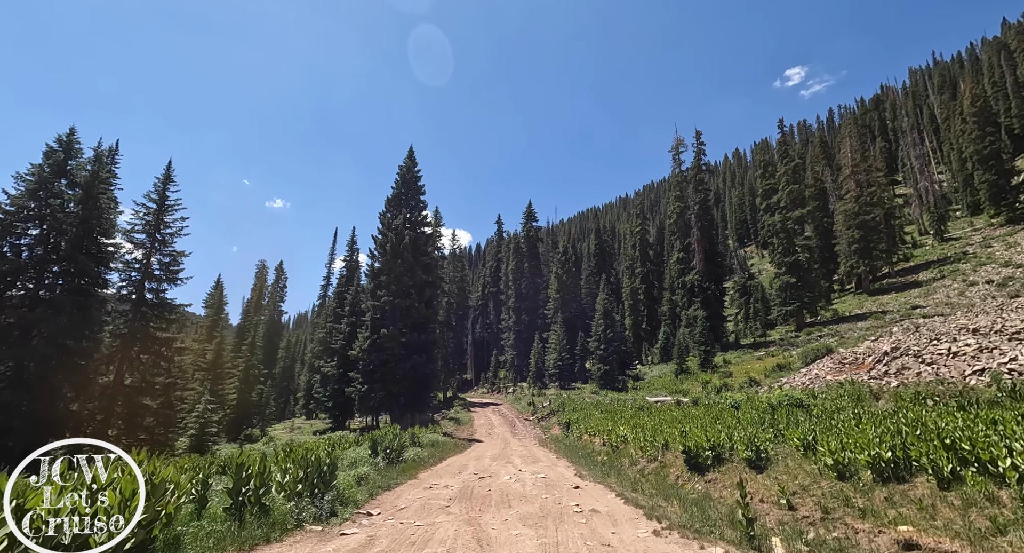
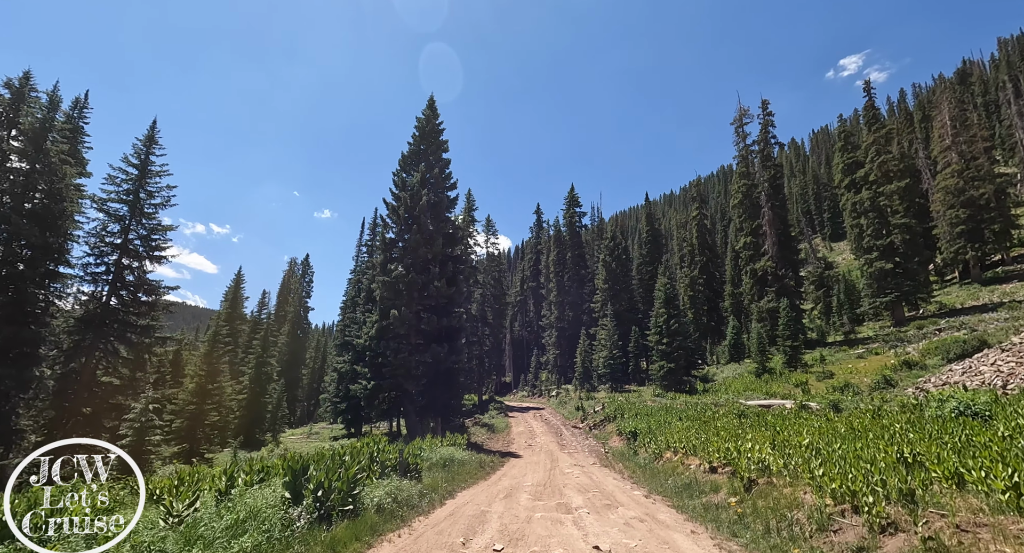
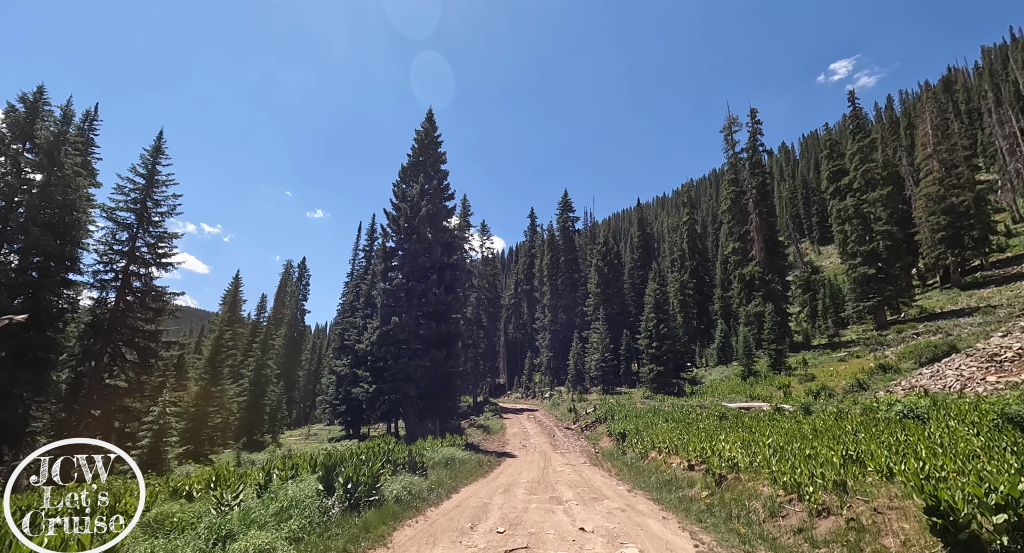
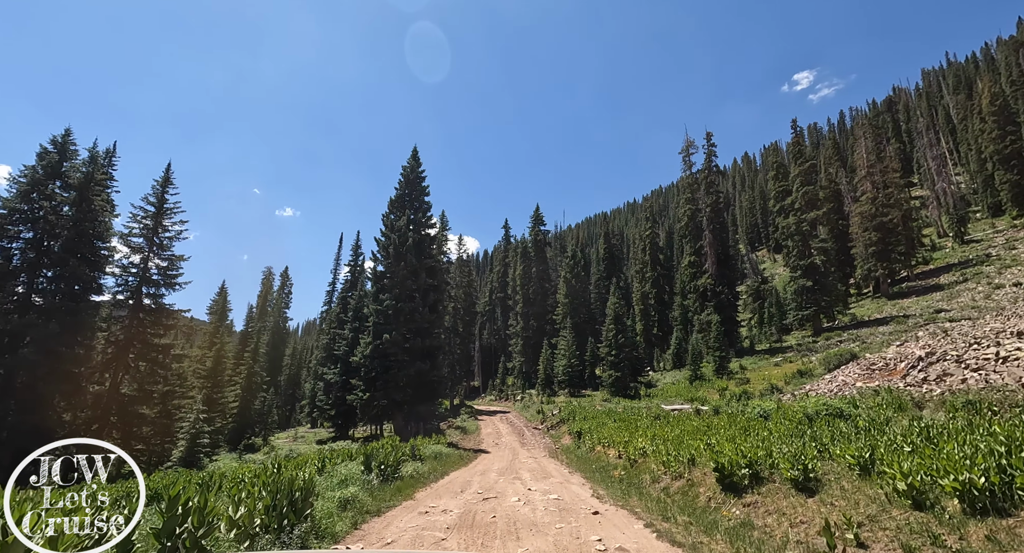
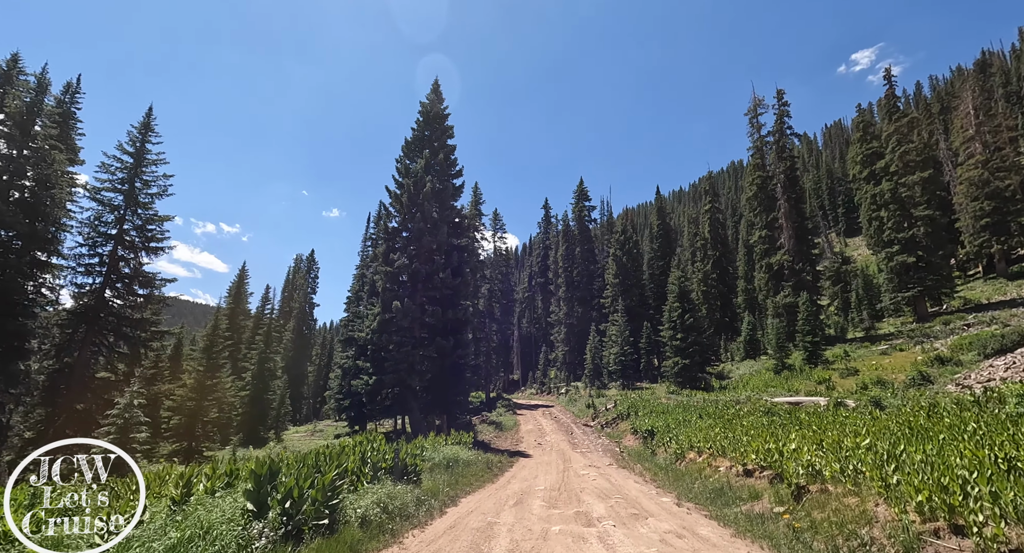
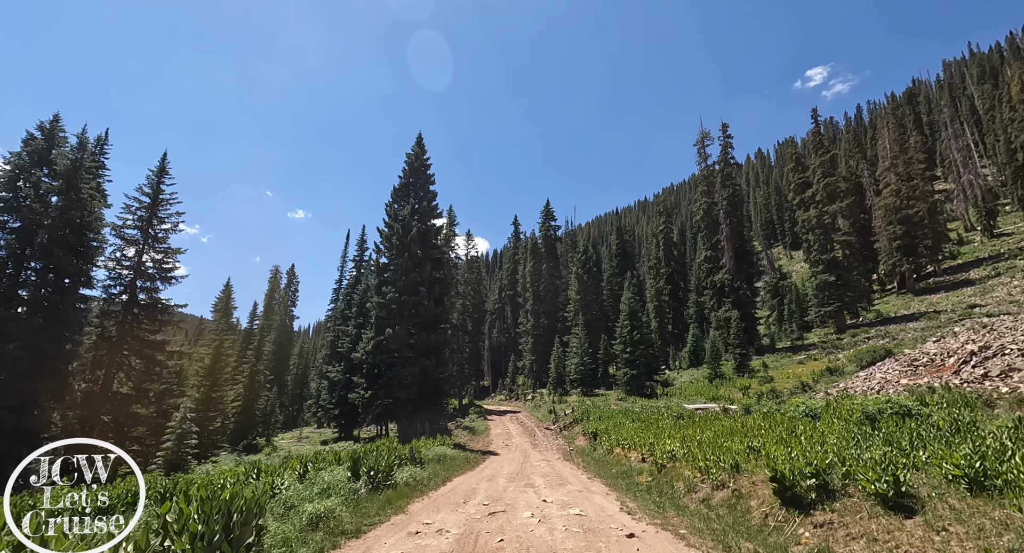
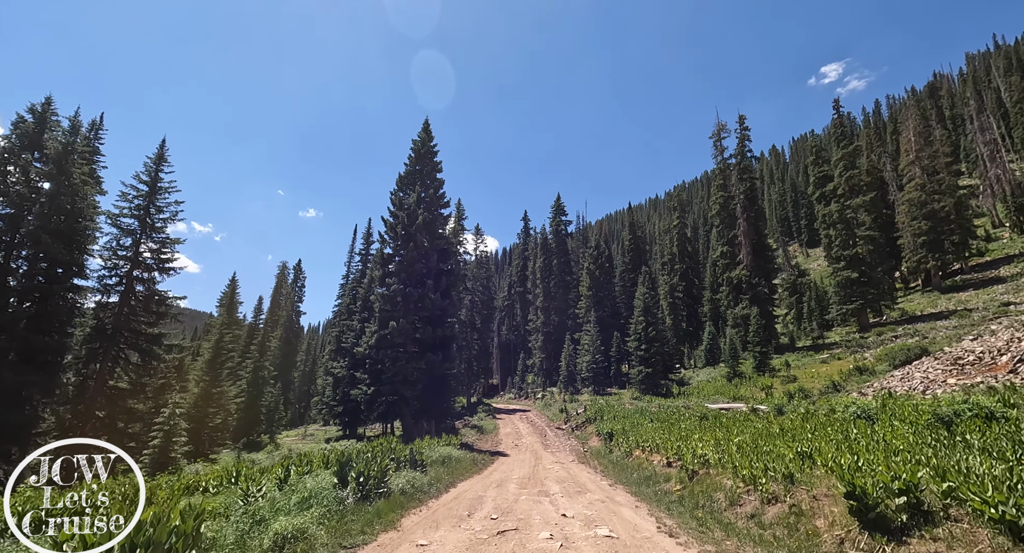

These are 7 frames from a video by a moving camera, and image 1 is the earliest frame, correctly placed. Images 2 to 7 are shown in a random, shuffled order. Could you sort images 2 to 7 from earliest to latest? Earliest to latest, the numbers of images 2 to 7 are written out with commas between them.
4, 6, 7, 3, 2, 5
